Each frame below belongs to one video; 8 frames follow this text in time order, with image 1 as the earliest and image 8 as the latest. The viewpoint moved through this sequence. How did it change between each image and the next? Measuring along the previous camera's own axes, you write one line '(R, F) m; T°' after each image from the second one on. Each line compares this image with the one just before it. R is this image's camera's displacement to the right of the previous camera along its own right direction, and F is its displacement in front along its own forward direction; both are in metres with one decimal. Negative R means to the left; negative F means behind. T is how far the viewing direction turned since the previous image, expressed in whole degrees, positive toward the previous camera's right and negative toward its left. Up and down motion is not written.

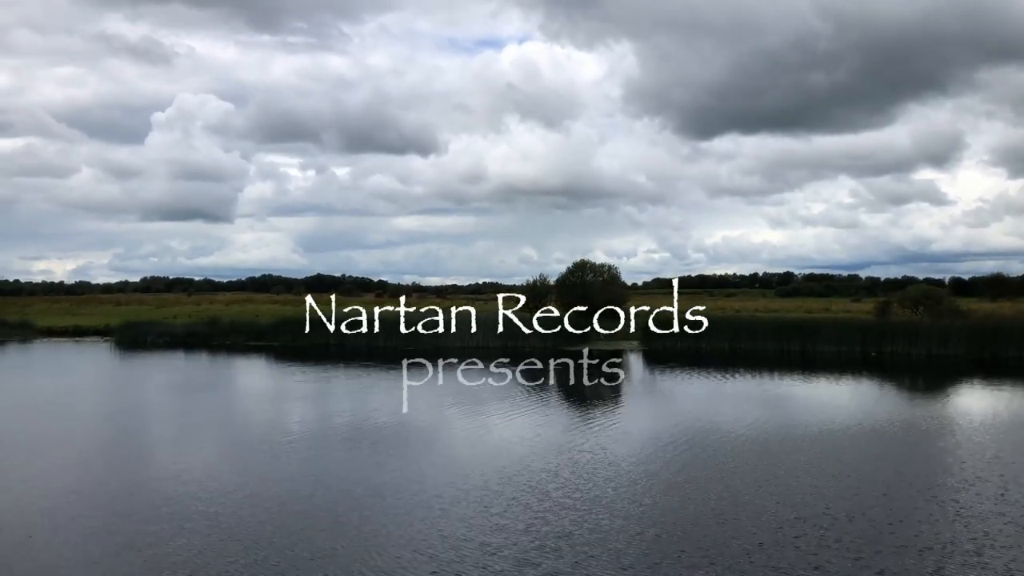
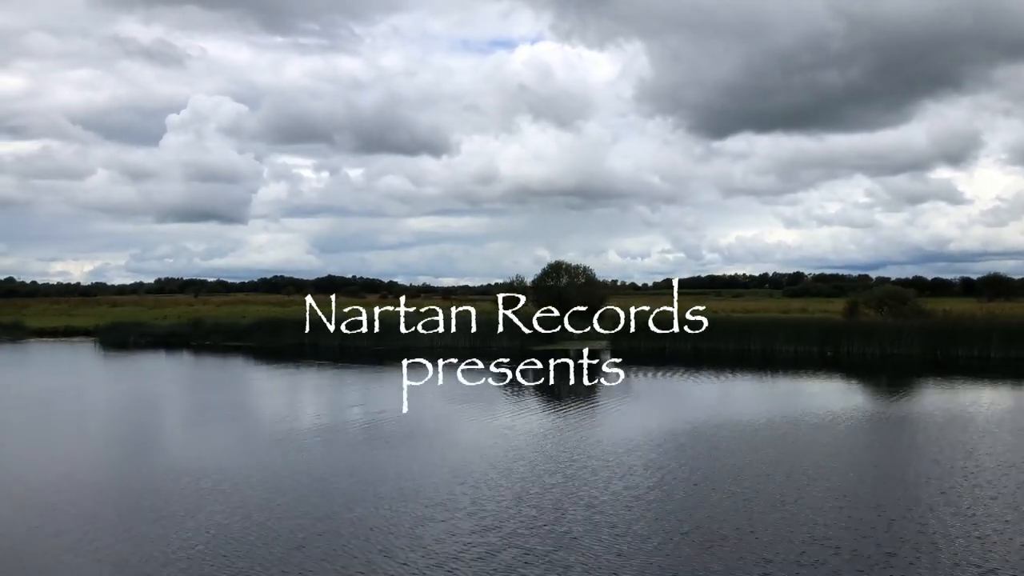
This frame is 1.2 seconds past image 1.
(+2.2, -0.5) m; -1°
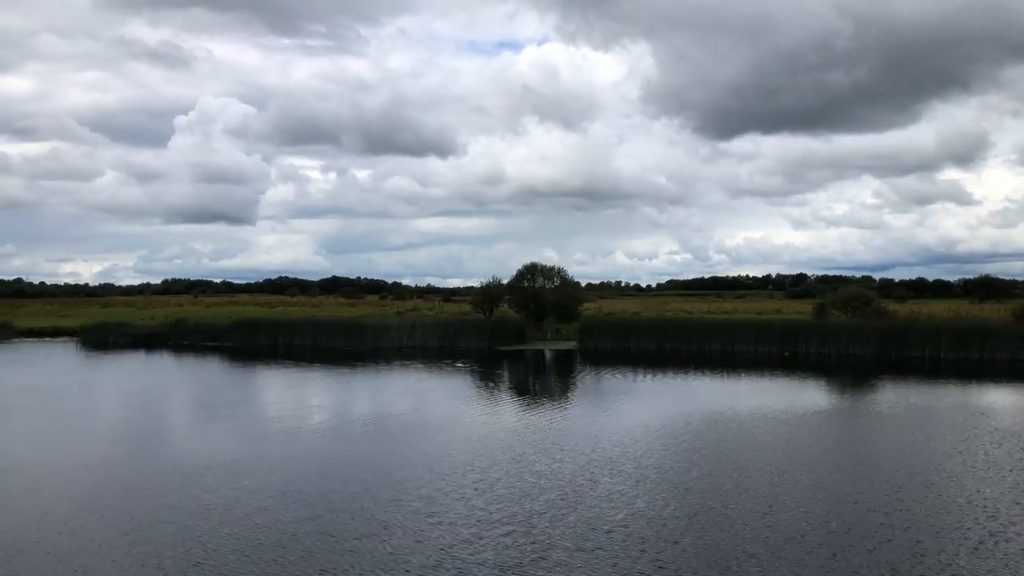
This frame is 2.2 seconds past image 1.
(+1.9, -0.5) m; 0°
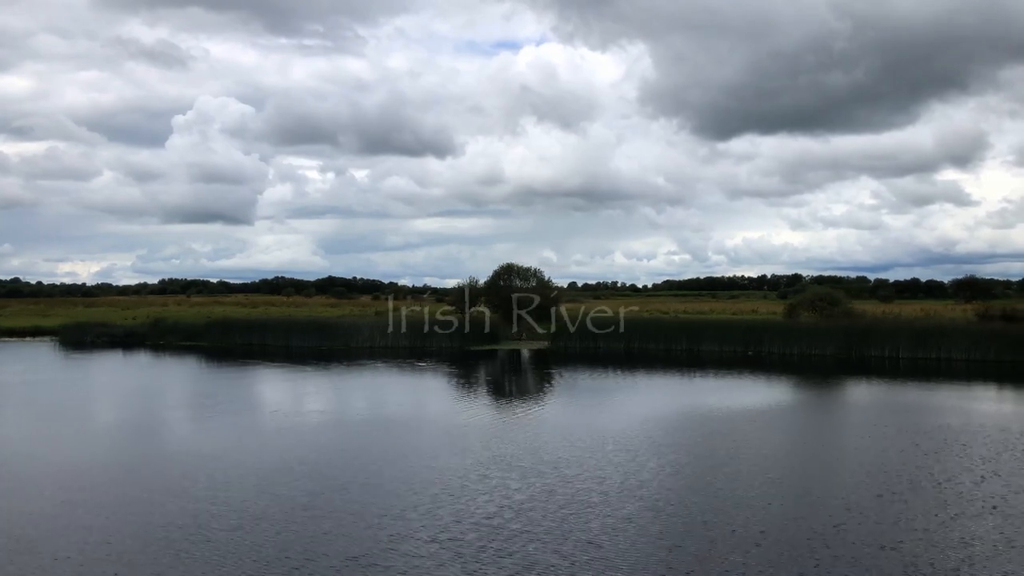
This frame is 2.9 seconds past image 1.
(+1.4, -0.3) m; 0°
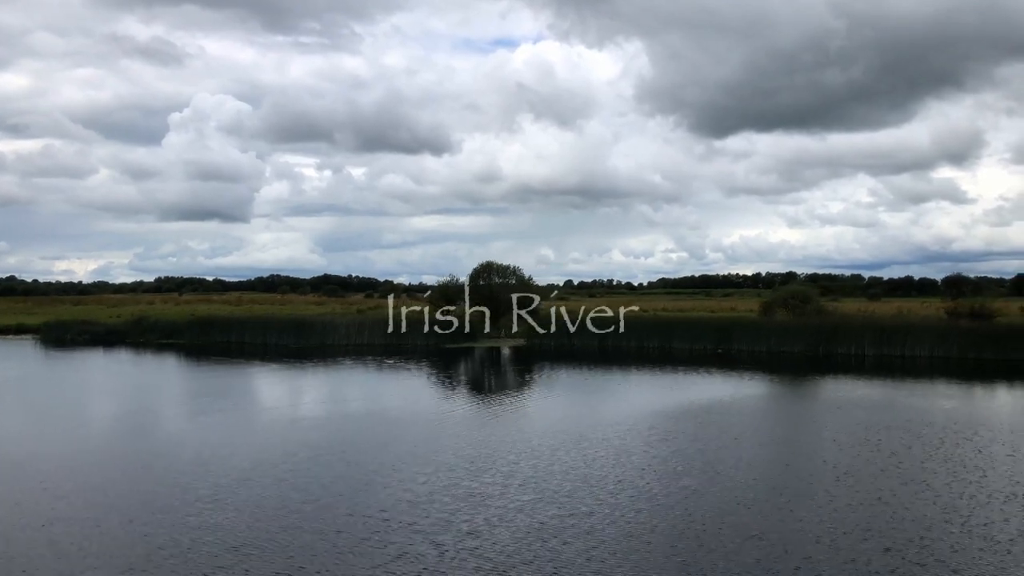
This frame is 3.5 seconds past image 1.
(+1.1, -0.2) m; 0°
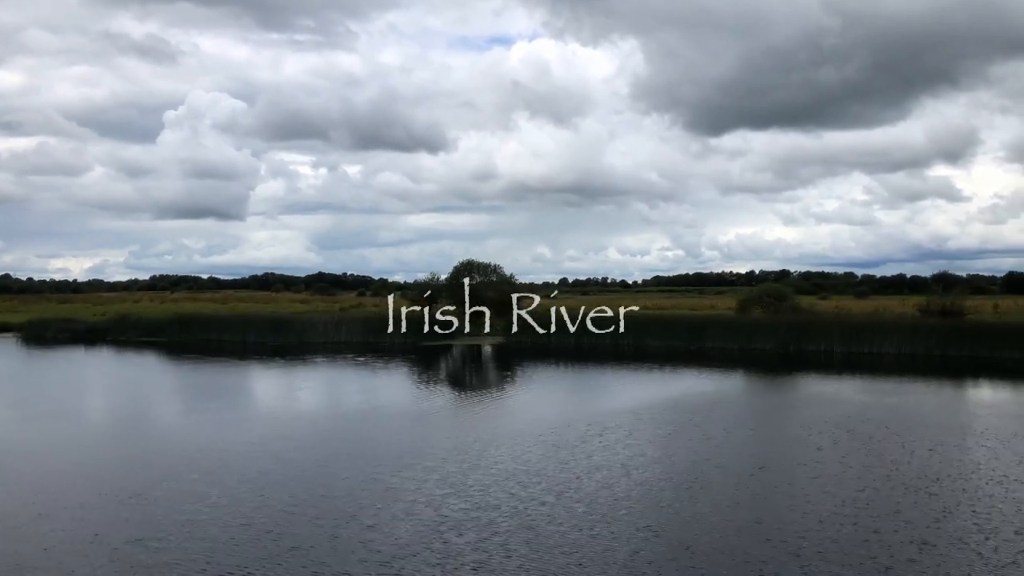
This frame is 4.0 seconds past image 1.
(+0.9, -0.2) m; 0°
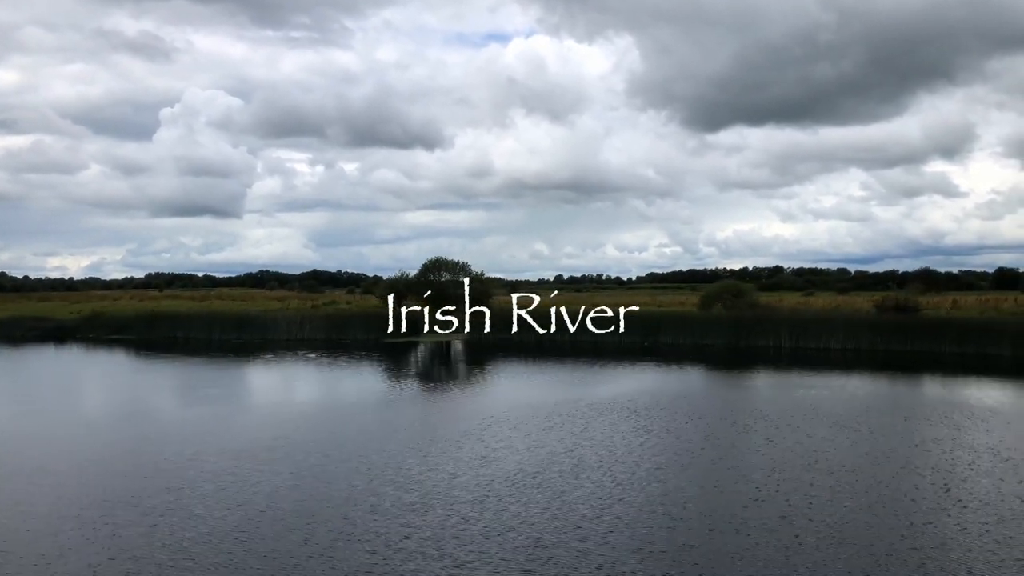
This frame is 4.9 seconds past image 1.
(+1.8, -0.2) m; 0°
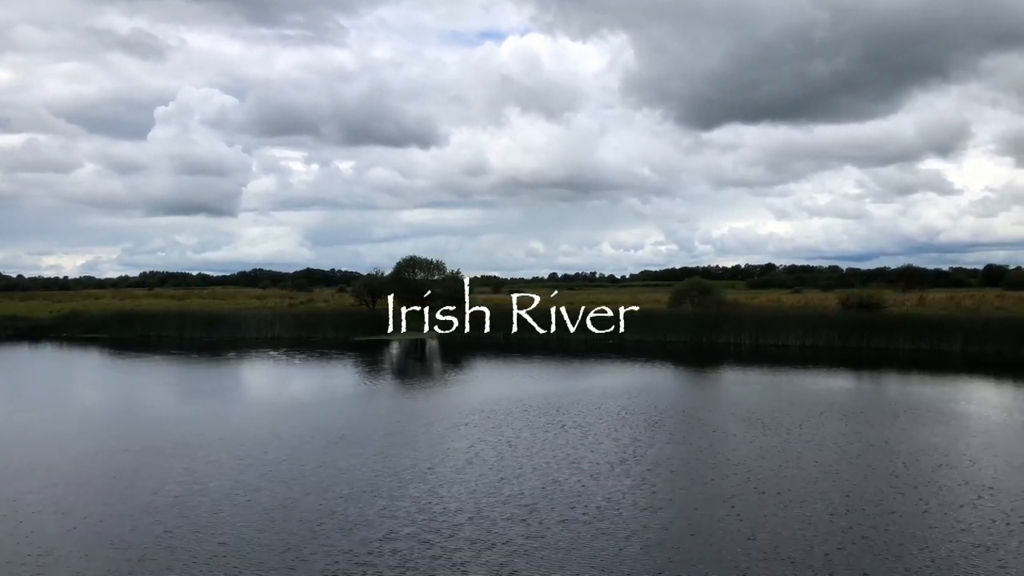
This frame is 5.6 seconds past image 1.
(+1.3, -0.1) m; 0°
